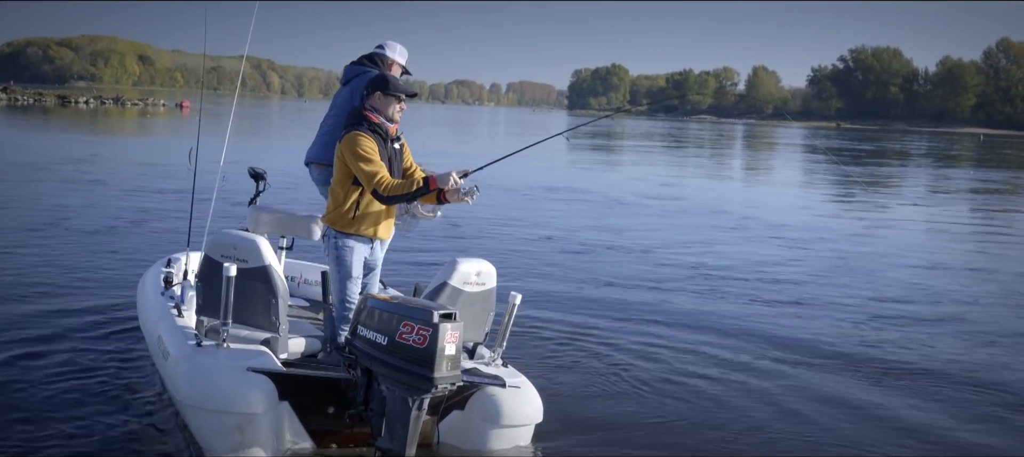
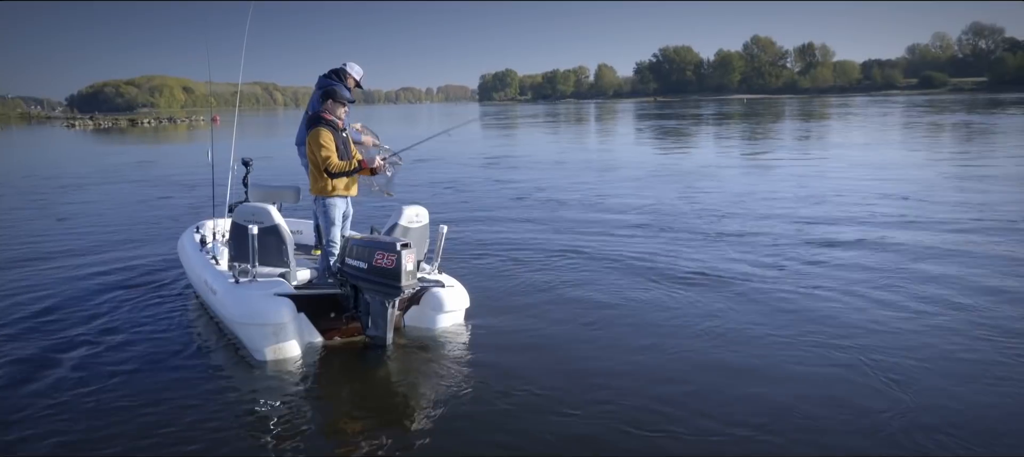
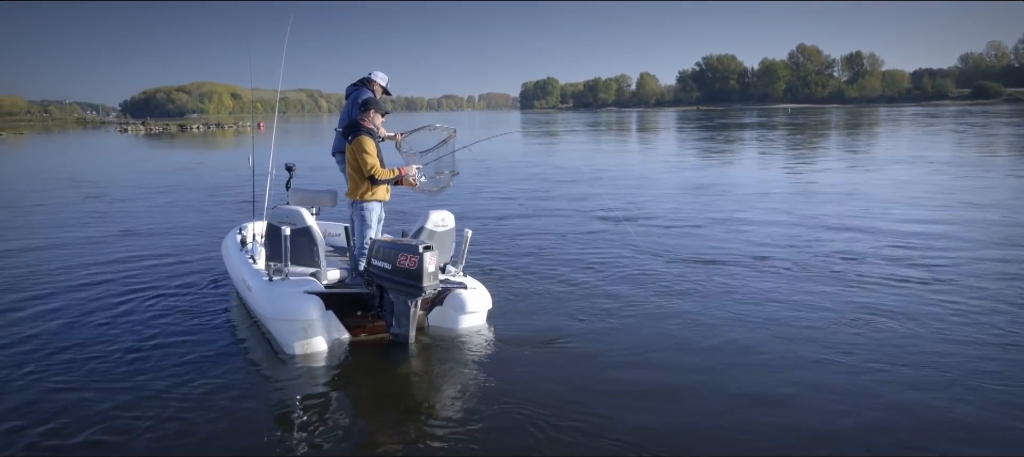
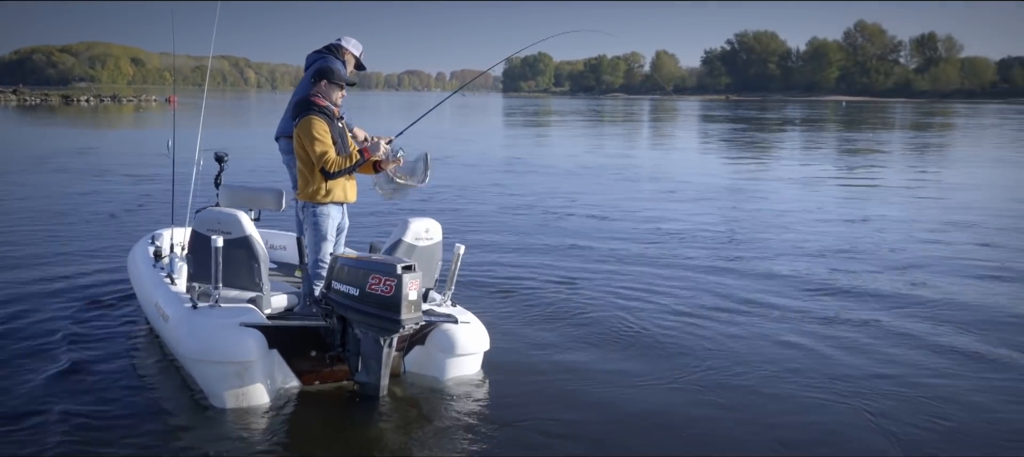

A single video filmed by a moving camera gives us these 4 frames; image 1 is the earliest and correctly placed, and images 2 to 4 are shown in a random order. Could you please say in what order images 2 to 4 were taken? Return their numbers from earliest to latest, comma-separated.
4, 2, 3
